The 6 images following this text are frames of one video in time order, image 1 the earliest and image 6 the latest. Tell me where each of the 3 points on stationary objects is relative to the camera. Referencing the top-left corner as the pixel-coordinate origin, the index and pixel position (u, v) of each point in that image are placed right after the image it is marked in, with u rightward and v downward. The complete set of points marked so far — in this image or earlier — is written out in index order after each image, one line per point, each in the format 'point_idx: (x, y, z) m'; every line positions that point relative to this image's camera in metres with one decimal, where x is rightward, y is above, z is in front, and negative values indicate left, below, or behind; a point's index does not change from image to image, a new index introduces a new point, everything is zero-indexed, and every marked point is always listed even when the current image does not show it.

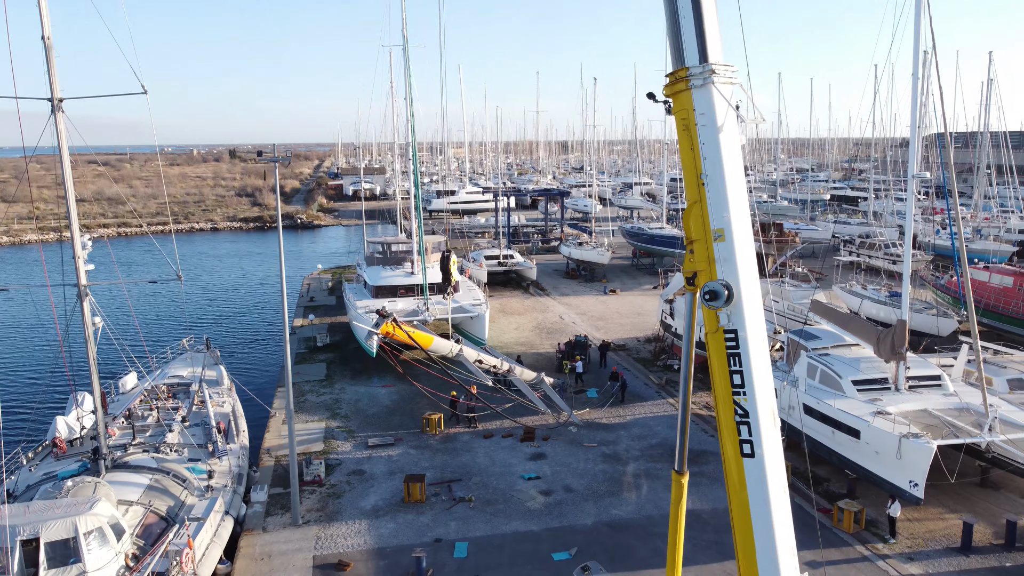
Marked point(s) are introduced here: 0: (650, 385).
0: (+3.7, -2.6, +18.3) m
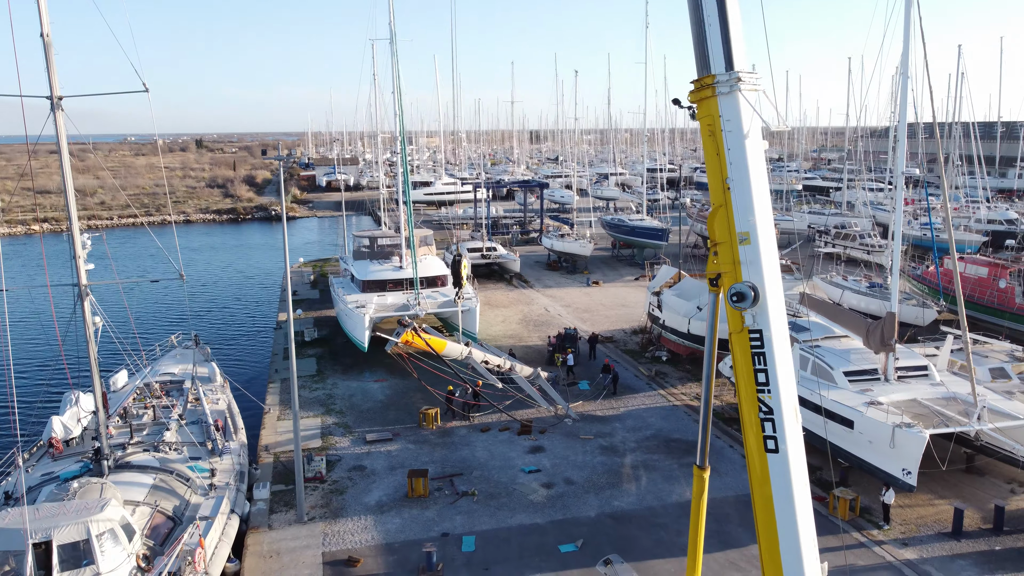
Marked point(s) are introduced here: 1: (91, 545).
0: (+3.4, -2.4, +18.6) m
1: (-4.7, -2.9, +7.7) m
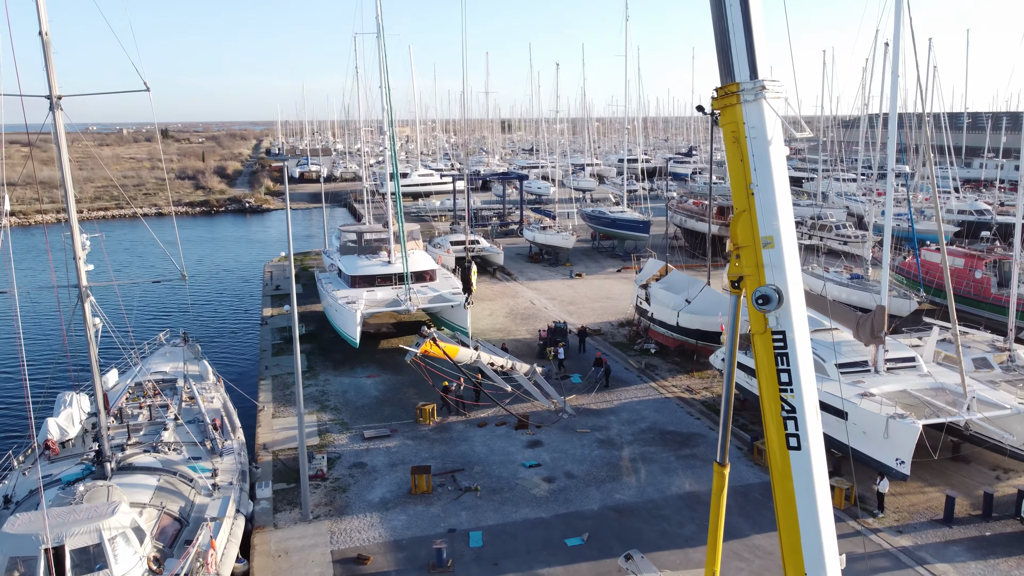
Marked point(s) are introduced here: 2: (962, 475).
0: (+3.2, -2.2, +18.8) m
1: (-4.6, -2.9, +7.7) m
2: (+7.4, -3.1, +11.3) m
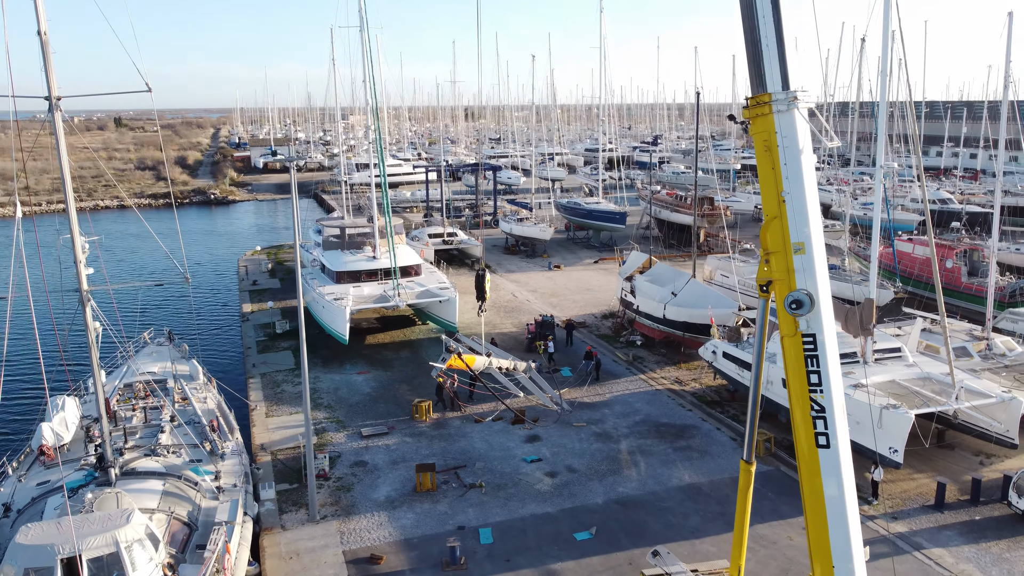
0: (+3.0, -2.0, +19.0) m
1: (-4.4, -3.0, +7.6) m
2: (+7.4, -2.9, +11.7) m
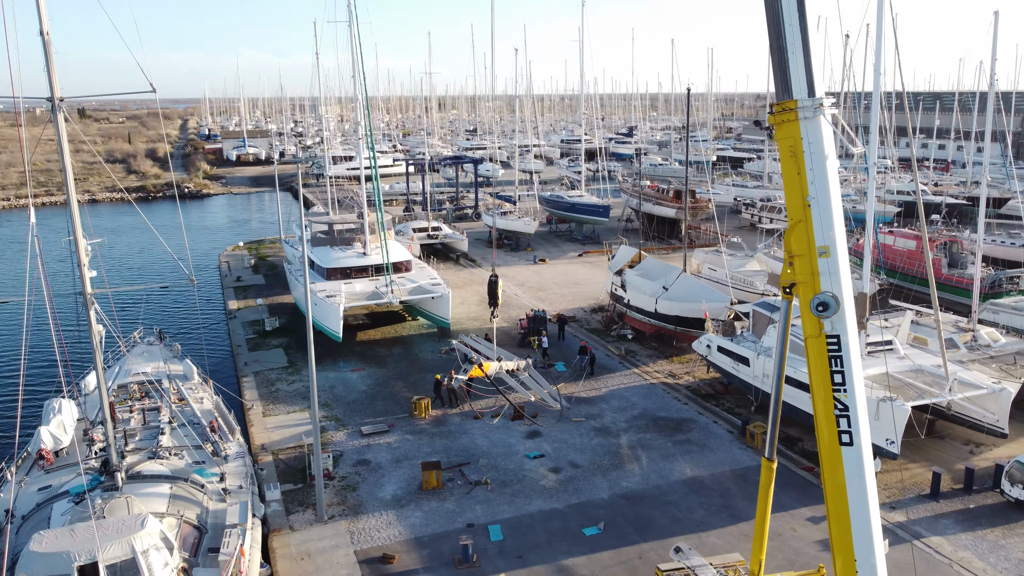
0: (+2.8, -1.9, +19.2) m
1: (-4.1, -3.0, +7.6) m
2: (+7.5, -2.8, +12.1) m
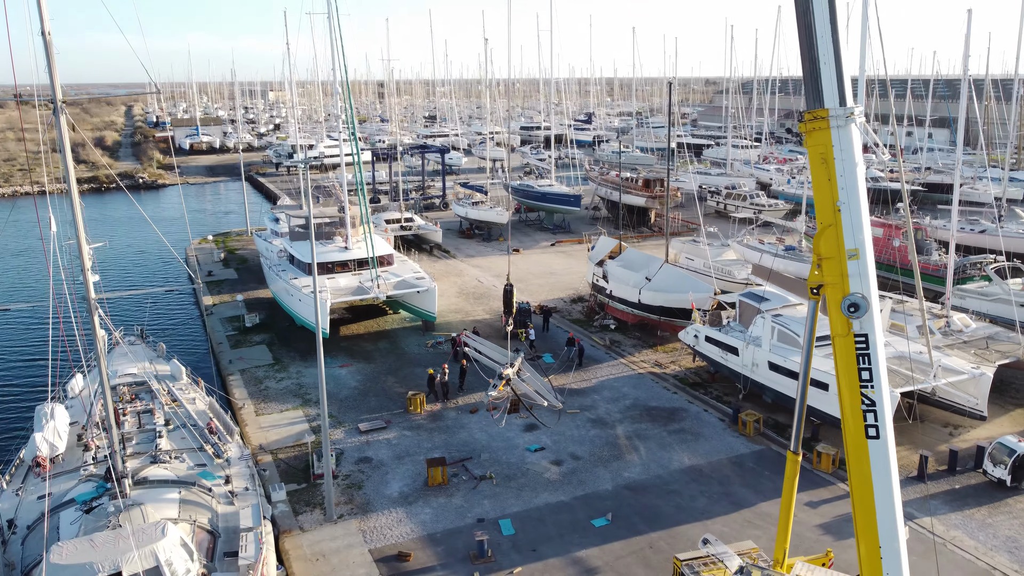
0: (+2.5, -1.7, +19.5) m
1: (-3.9, -3.1, +7.6) m
2: (+7.5, -2.7, +12.6) m
